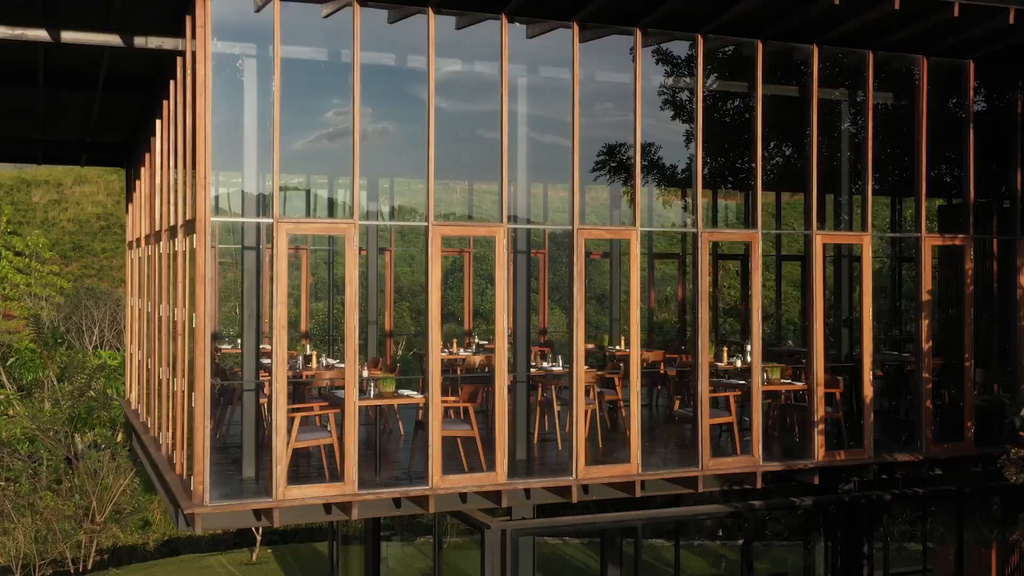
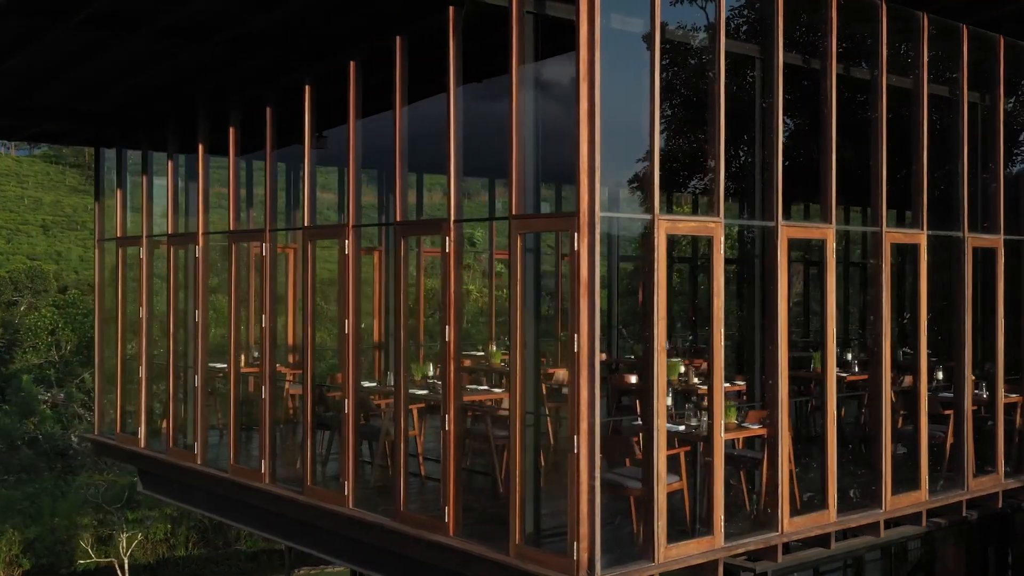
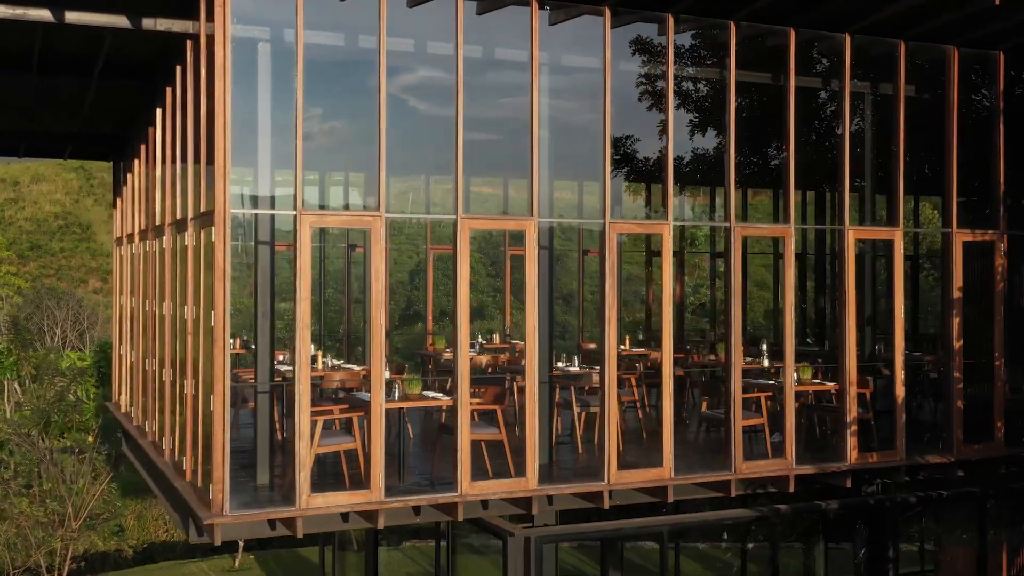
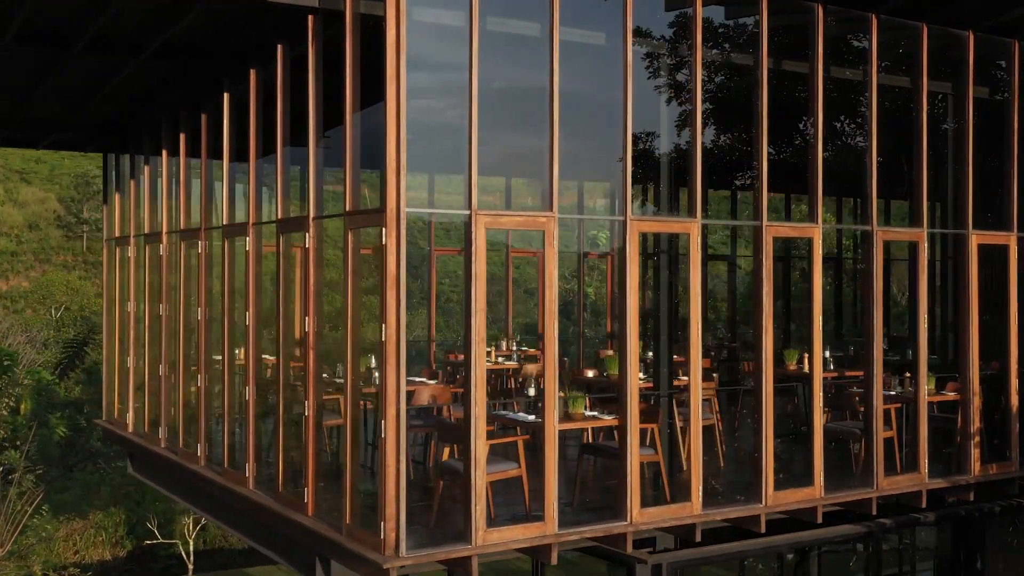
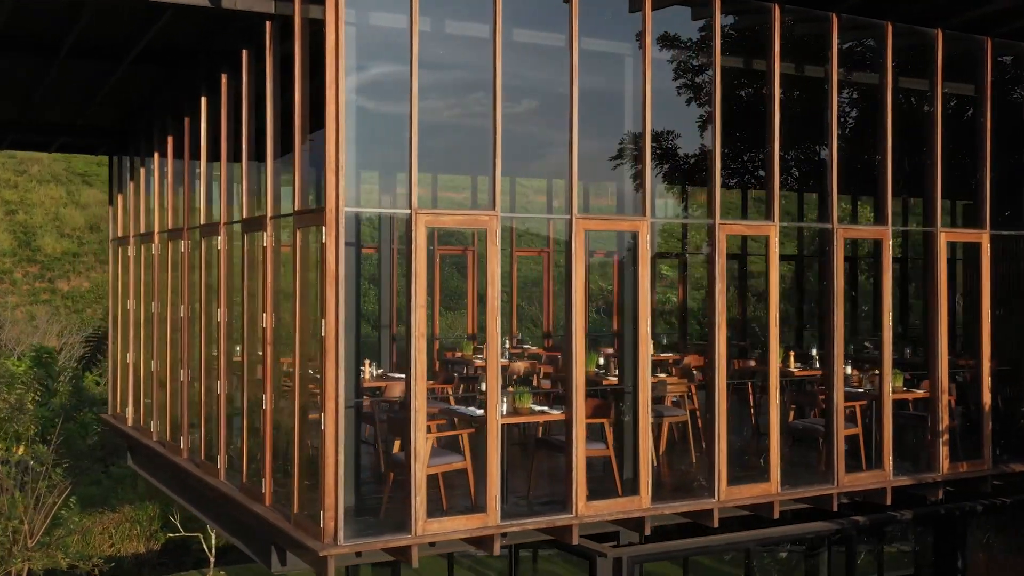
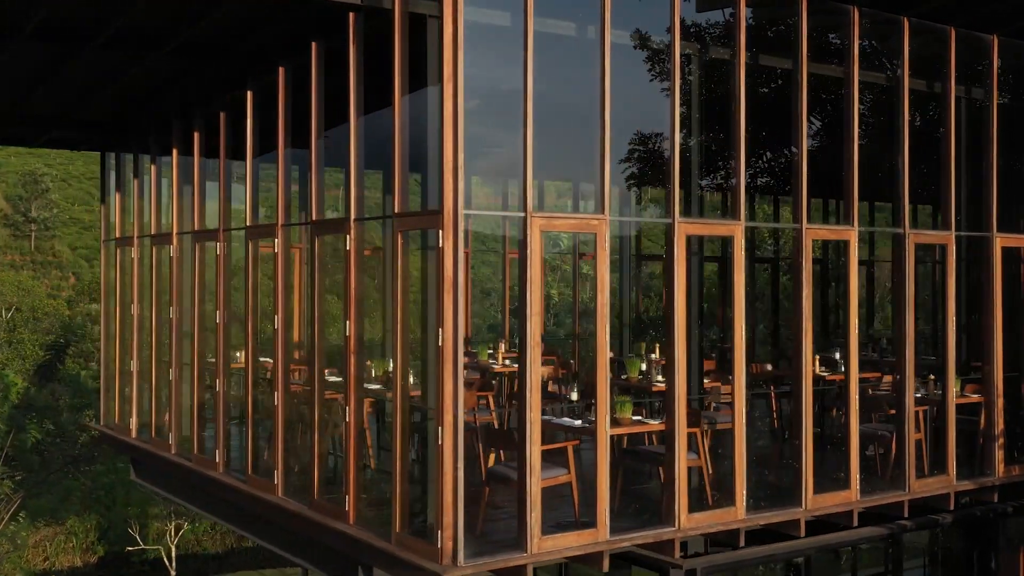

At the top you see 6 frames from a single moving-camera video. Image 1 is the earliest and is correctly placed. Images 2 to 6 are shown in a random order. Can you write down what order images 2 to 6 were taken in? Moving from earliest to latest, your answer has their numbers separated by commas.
3, 5, 4, 6, 2
